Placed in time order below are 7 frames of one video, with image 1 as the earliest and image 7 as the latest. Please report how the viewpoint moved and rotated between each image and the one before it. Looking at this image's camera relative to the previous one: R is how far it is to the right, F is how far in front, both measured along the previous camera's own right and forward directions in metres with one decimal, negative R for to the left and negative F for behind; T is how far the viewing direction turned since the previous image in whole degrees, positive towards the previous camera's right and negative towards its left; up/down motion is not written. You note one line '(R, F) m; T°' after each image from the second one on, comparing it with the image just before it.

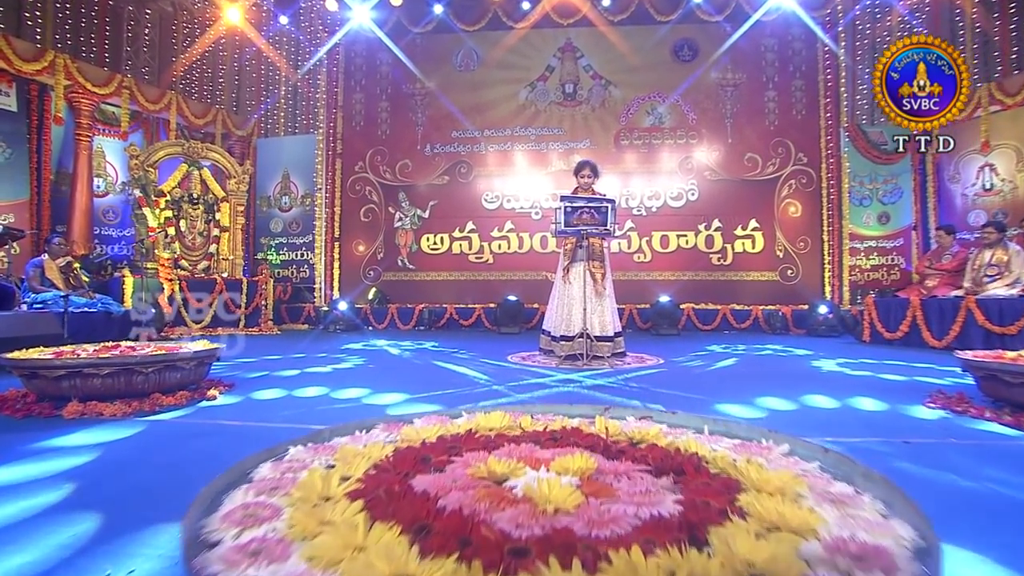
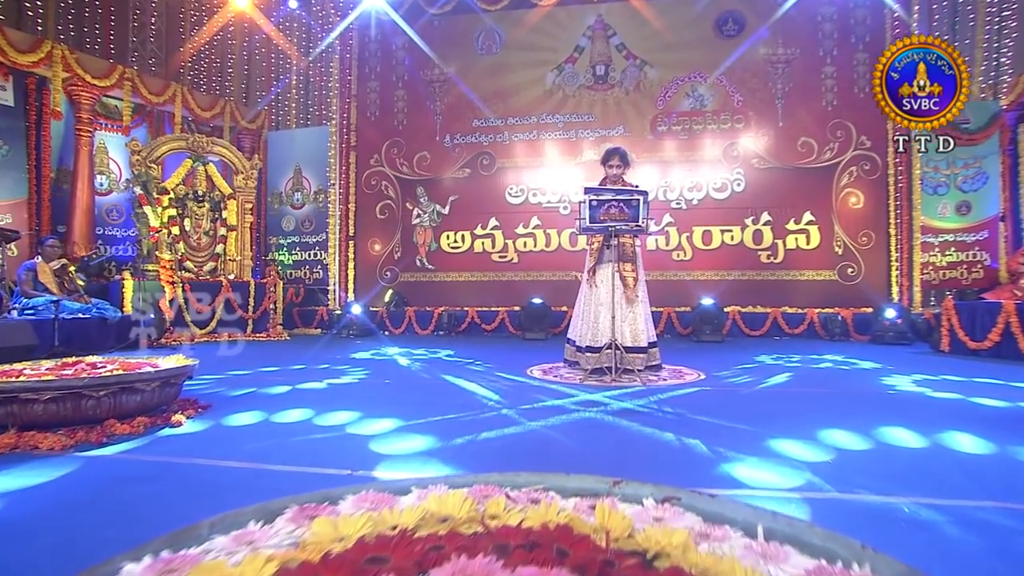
(+0.2, +0.8) m; -3°
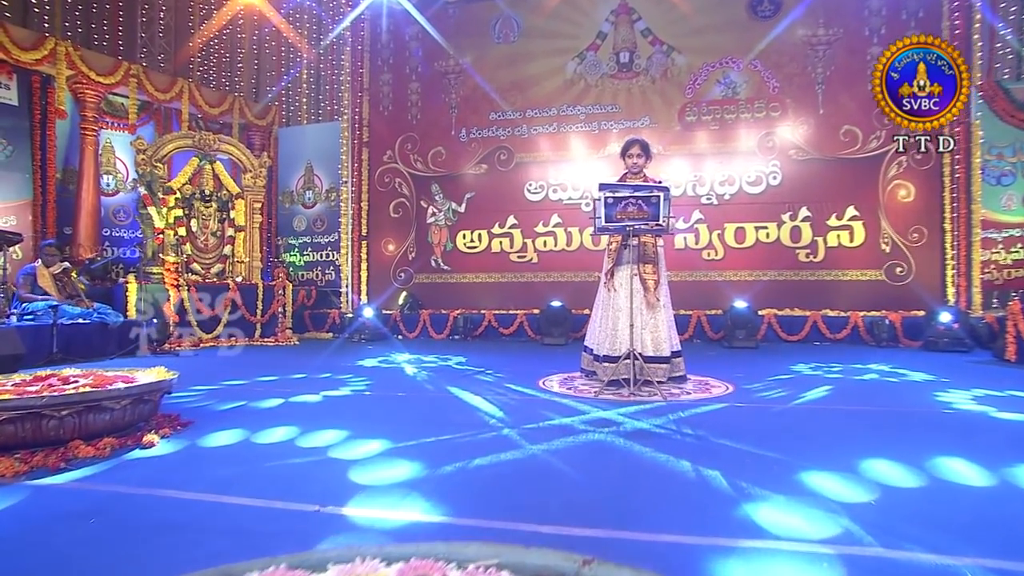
(+0.2, +0.5) m; -3°
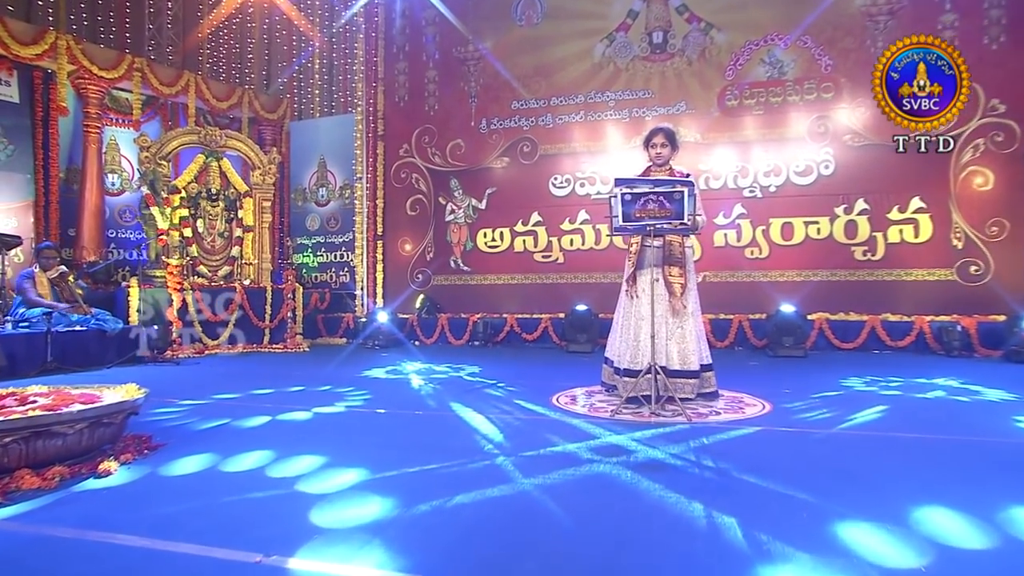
(+0.2, +0.7) m; -3°
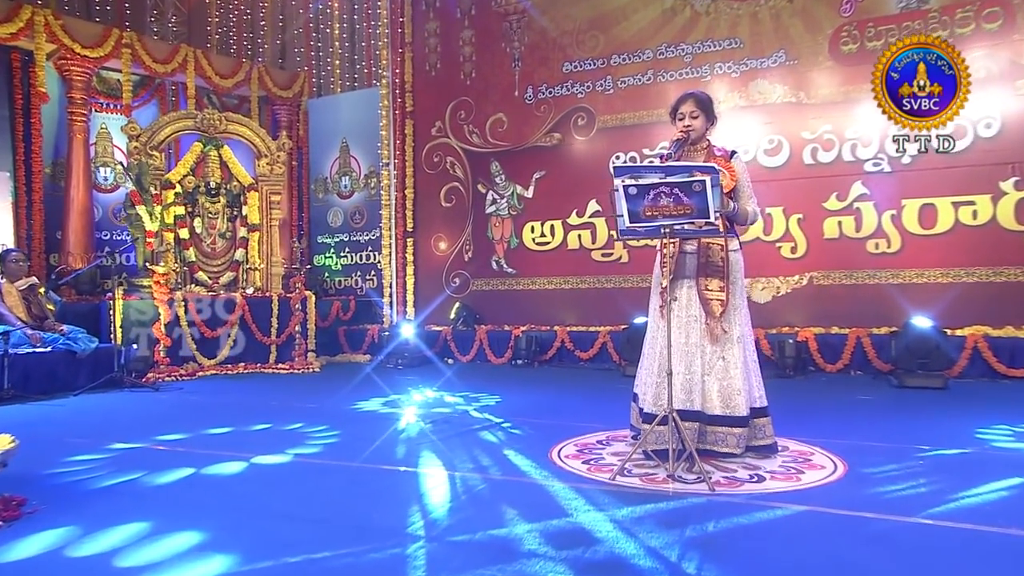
(+0.5, +1.6) m; -8°
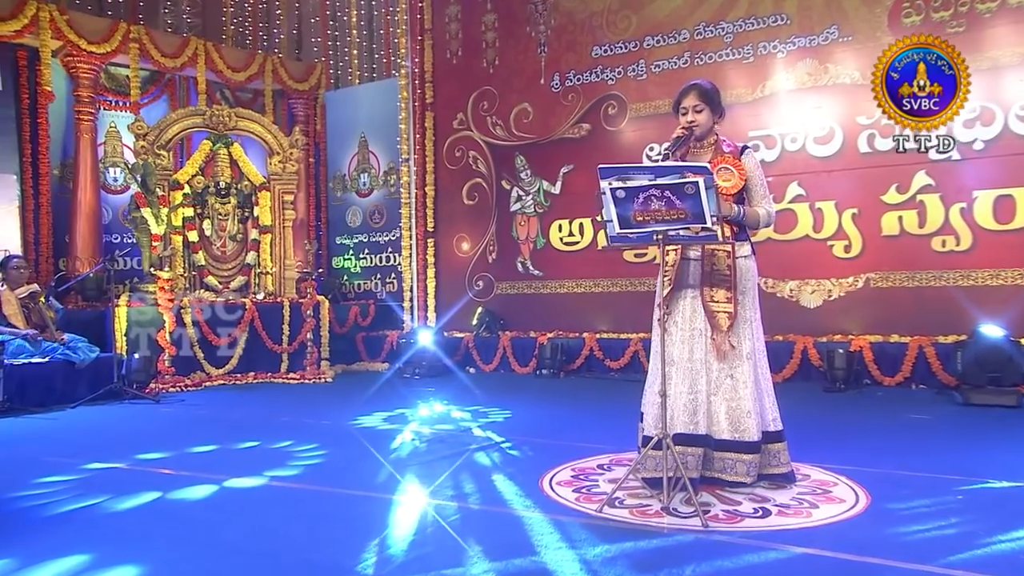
(+0.2, +0.5) m; -4°
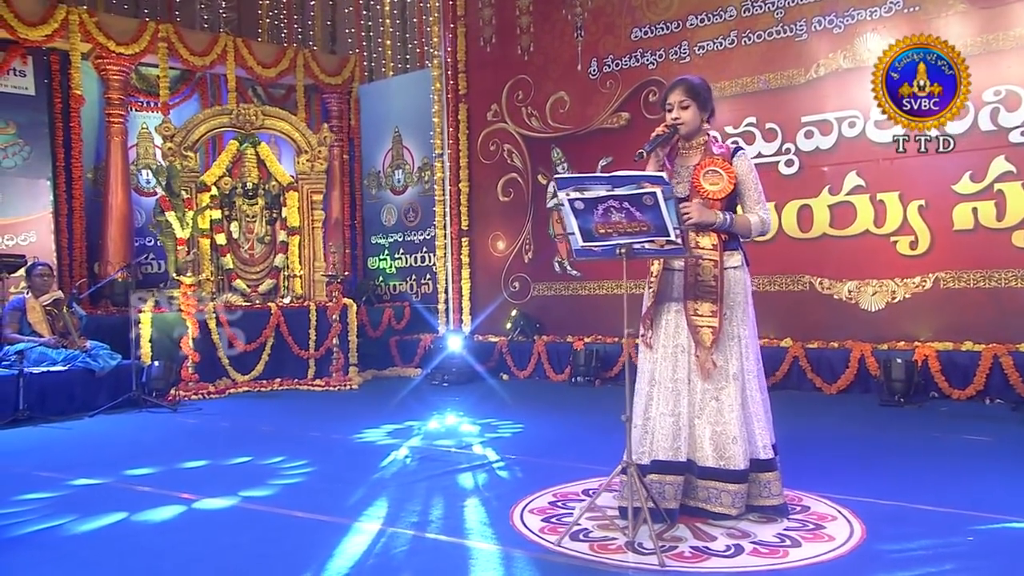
(+0.3, +0.4) m; -5°
